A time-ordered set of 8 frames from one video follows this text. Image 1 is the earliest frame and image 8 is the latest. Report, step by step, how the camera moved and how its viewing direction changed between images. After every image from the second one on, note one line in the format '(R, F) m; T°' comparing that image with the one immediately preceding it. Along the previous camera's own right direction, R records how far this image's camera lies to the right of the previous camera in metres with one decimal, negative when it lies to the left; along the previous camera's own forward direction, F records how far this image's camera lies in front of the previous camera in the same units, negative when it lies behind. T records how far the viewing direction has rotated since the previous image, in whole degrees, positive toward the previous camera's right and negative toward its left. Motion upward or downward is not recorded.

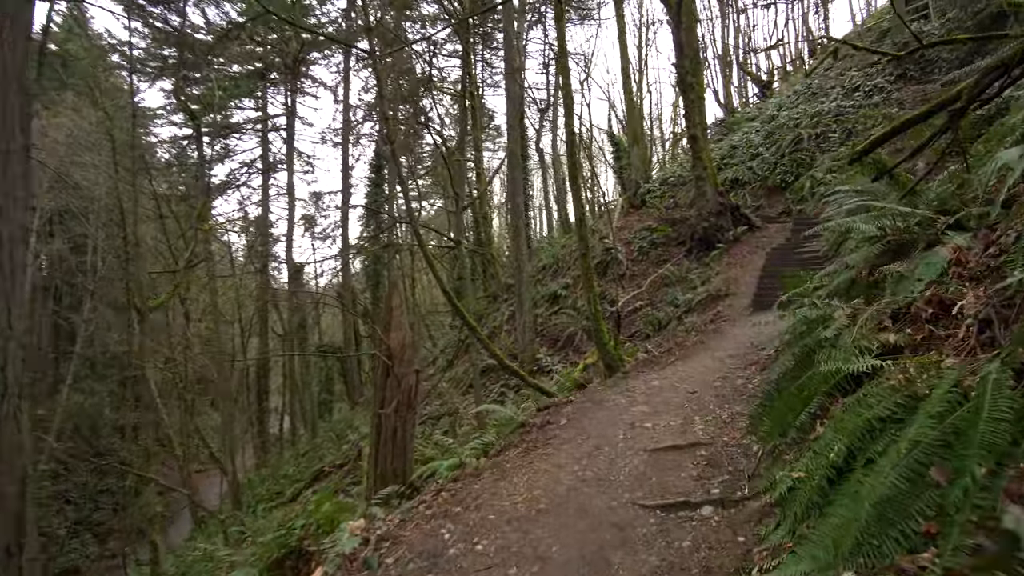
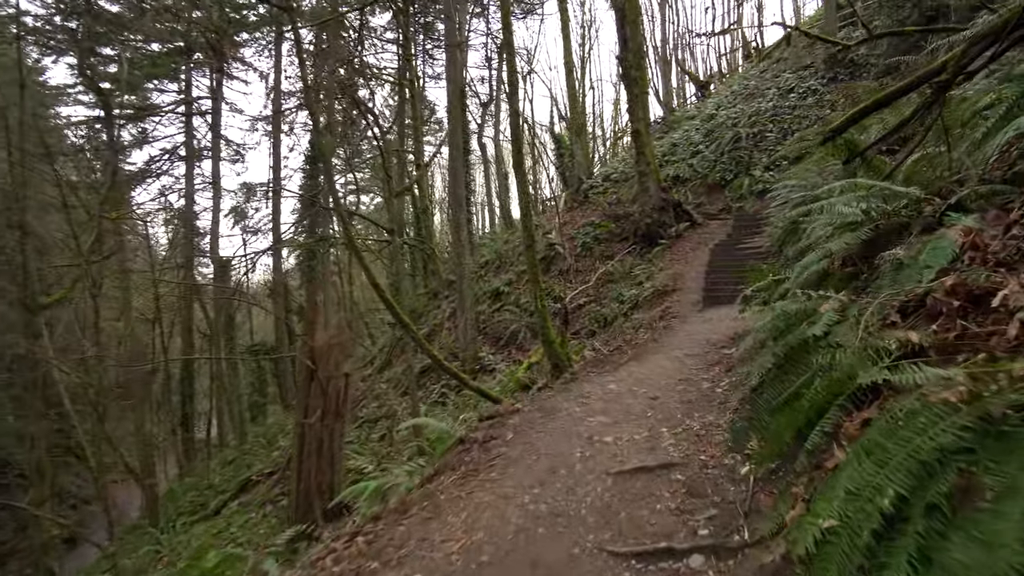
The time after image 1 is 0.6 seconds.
(0.0, +0.6) m; +6°
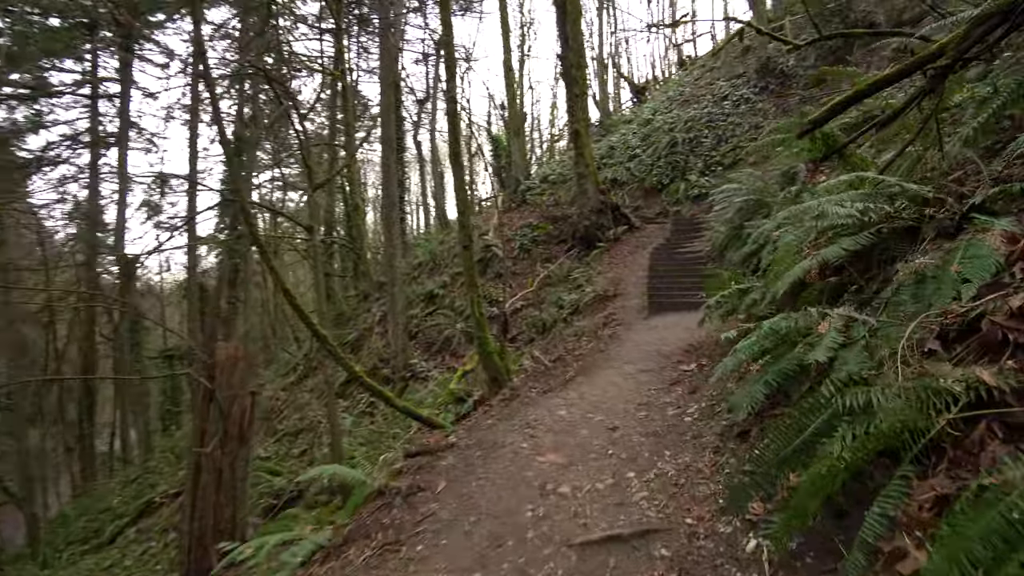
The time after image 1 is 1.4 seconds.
(0.0, +0.7) m; +6°
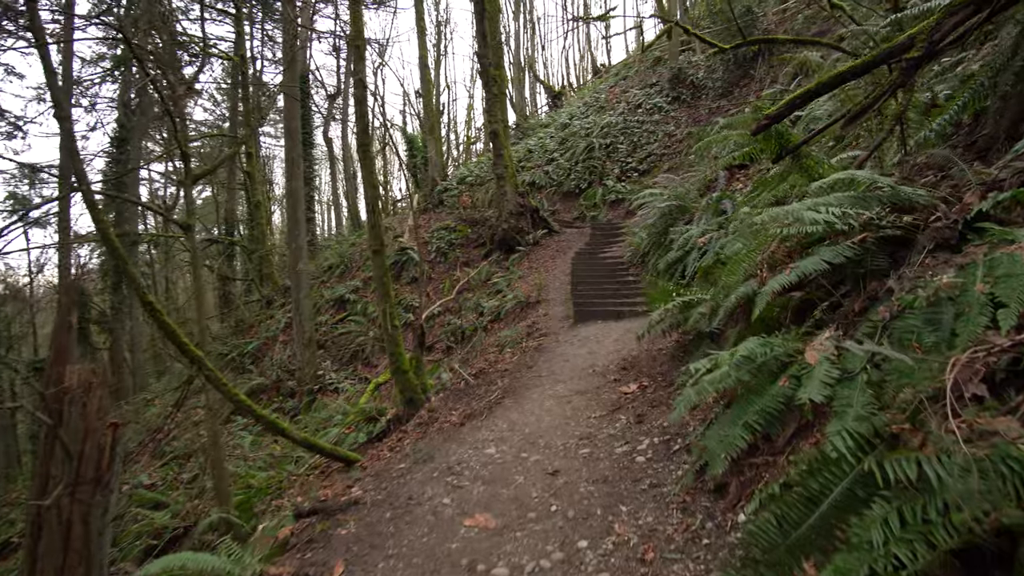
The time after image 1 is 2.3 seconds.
(0.0, +0.6) m; +8°
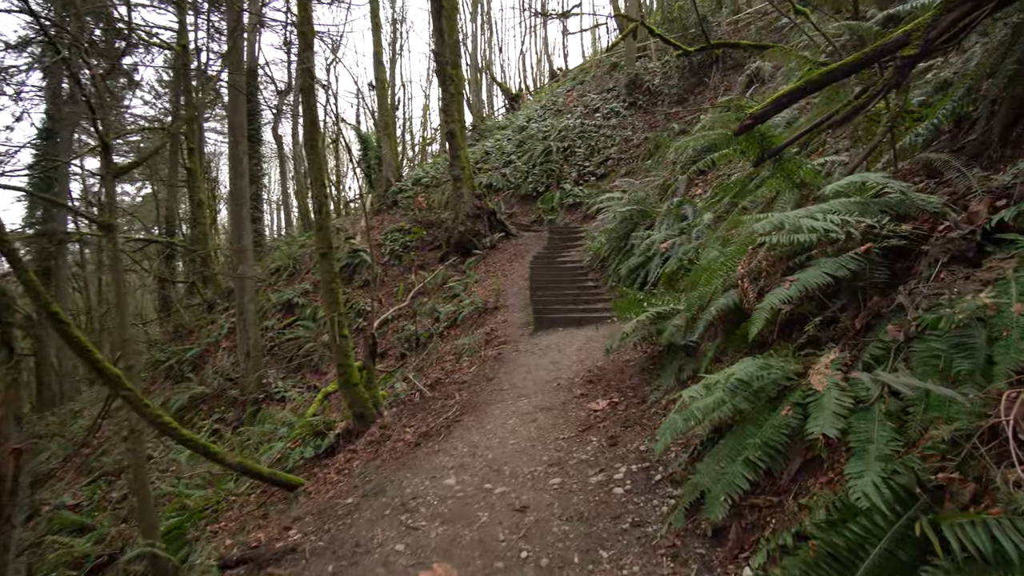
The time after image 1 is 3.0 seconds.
(0.0, +0.3) m; +4°
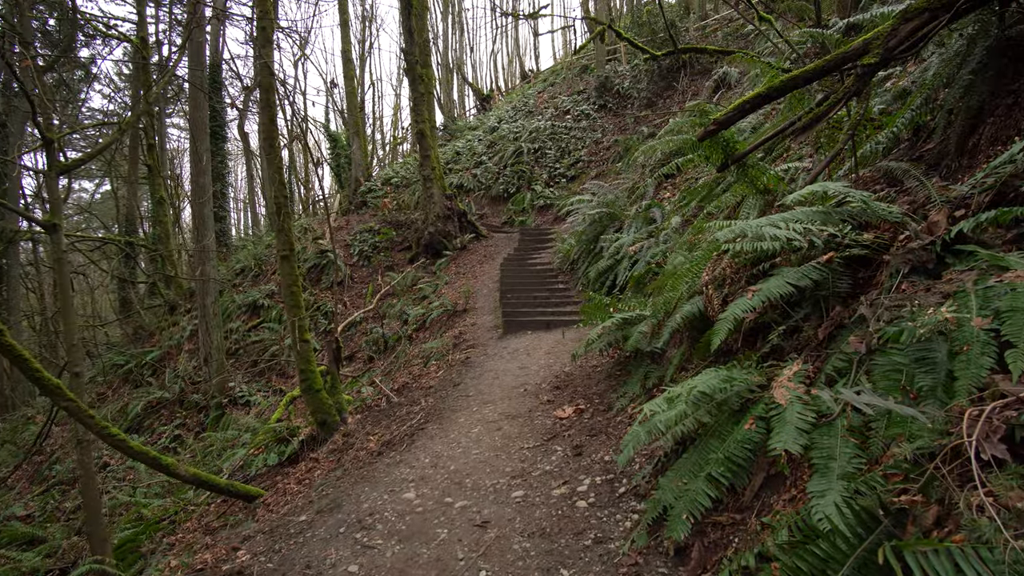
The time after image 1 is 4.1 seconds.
(0.0, +0.1) m; +3°
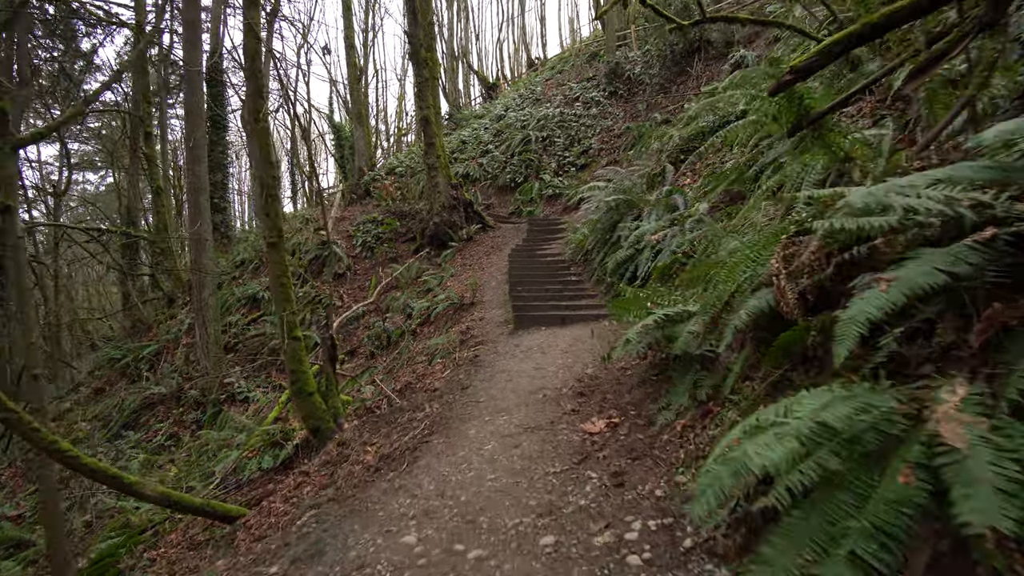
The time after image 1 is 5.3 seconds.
(-0.1, +0.6) m; 0°
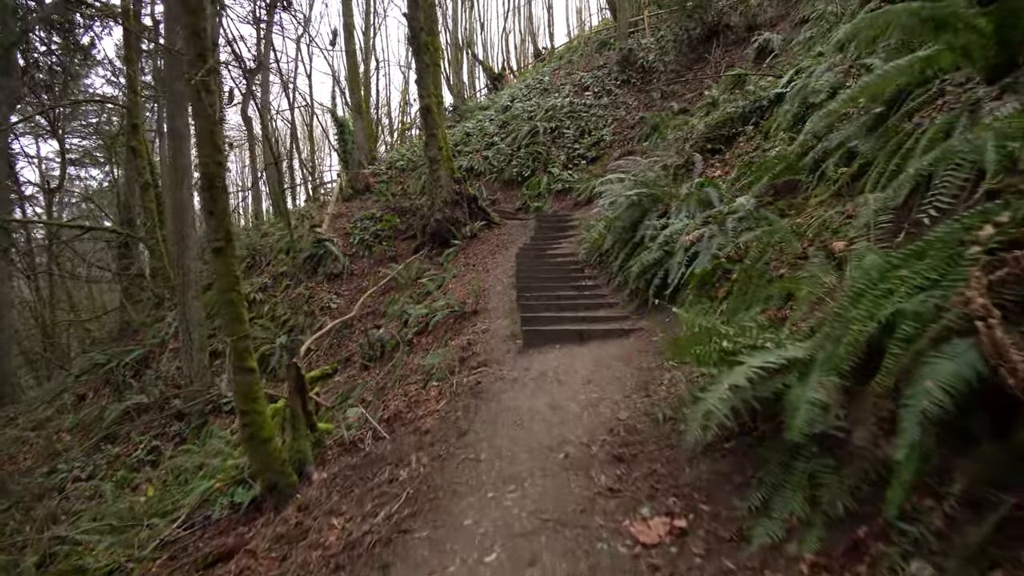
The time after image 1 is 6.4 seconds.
(0.0, +1.0) m; -1°
